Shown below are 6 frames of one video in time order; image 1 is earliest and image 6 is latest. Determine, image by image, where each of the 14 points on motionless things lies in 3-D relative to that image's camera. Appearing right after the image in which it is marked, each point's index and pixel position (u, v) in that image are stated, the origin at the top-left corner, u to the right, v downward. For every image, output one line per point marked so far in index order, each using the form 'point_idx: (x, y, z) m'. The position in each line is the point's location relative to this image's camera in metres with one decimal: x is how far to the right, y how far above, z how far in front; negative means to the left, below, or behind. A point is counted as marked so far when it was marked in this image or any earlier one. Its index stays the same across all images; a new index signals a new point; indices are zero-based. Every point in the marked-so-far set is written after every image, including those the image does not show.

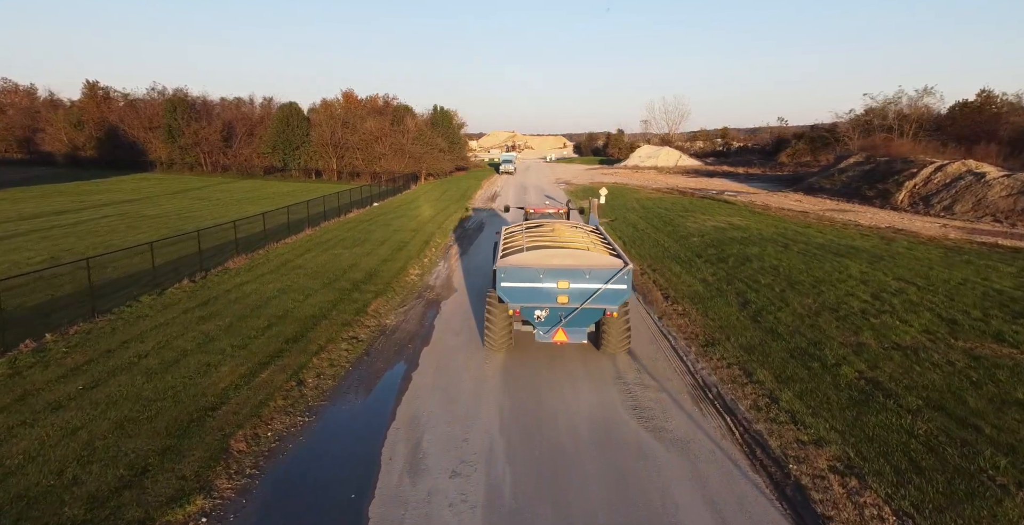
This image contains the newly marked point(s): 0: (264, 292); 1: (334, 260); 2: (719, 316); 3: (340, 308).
0: (-5.2, -0.6, +12.5) m
1: (-4.7, 0.0, +15.7) m
2: (+4.1, -1.1, +11.7) m
3: (-3.4, -0.9, +11.6) m
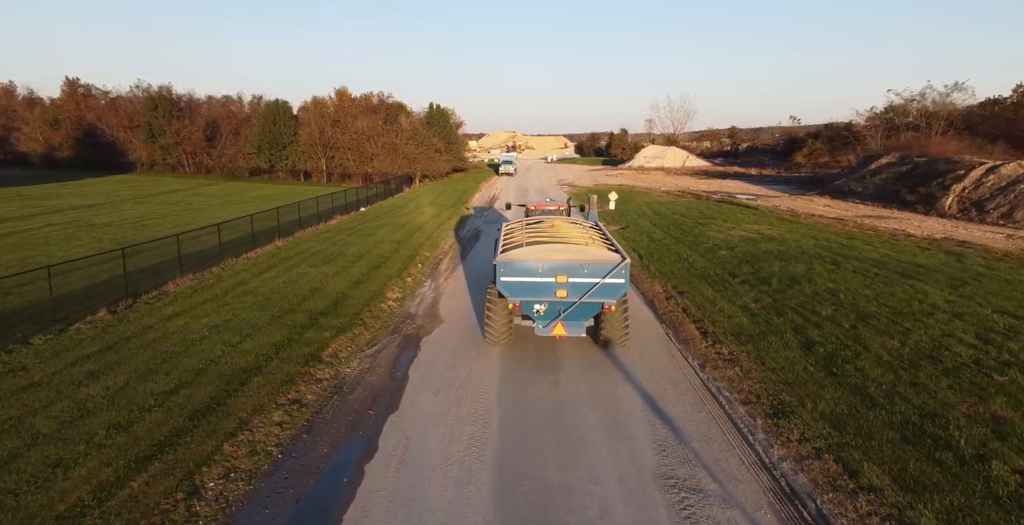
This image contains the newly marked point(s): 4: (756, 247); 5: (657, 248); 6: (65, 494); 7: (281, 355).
0: (-5.3, -1.1, +9.7) m
1: (-4.8, -0.5, +13.0) m
2: (+4.0, -1.5, +8.9) m
3: (-3.4, -1.4, +8.9) m
4: (+7.1, +0.5, +17.5) m
5: (+4.6, +0.5, +19.1) m
6: (-4.0, -2.0, +5.3) m
7: (-3.4, -1.4, +8.8) m
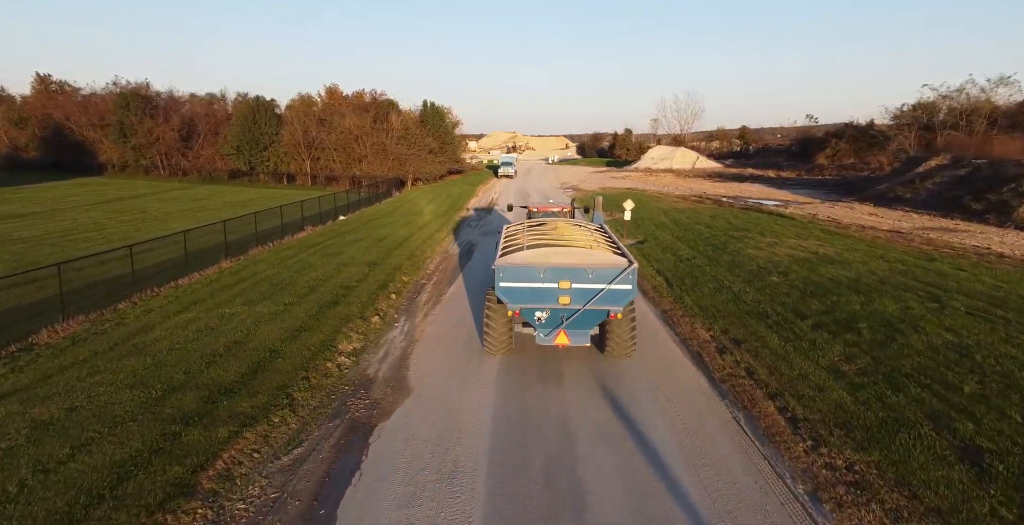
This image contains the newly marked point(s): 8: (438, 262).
0: (-5.3, -1.7, +6.2) m
1: (-4.8, -1.1, +9.5) m
2: (+4.0, -2.2, +5.4) m
3: (-3.5, -2.0, +5.4) m
4: (+7.1, -0.2, +14.0) m
5: (+4.6, -0.2, +15.6) m
6: (-4.0, -2.7, +1.8) m
7: (-3.5, -2.0, +5.3) m
8: (-2.2, 0.0, +17.5) m
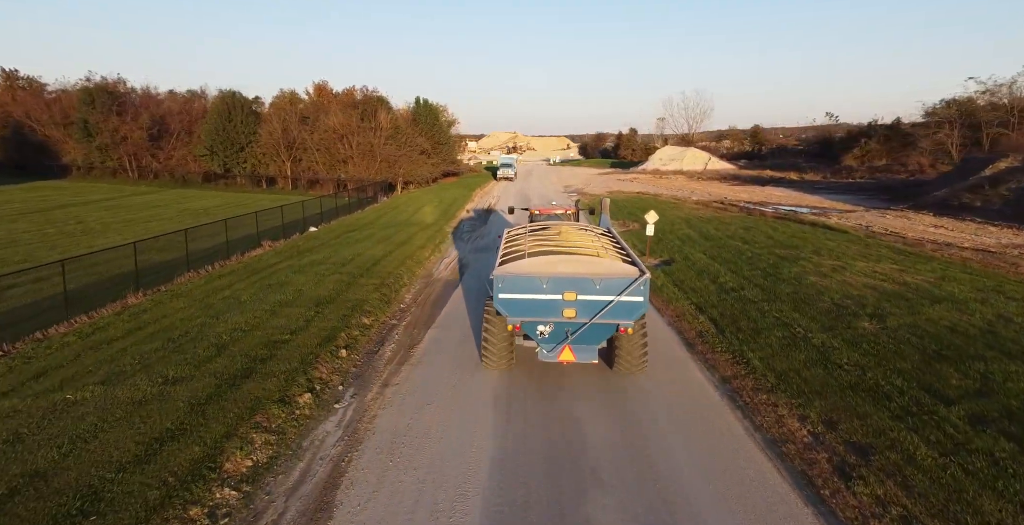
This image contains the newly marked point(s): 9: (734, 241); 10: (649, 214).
0: (-5.4, -2.4, +2.5) m
1: (-4.9, -1.8, +5.8) m
2: (+3.9, -2.9, +1.7) m
3: (-3.5, -2.7, +1.7) m
4: (+7.0, -0.9, +10.3) m
5: (+4.5, -0.9, +11.9) m
6: (-4.1, -3.4, -1.9) m
7: (-3.5, -2.7, +1.6) m
8: (-2.2, -0.7, +13.8) m
9: (+7.1, +0.7, +19.1) m
10: (+4.0, +1.4, +17.4) m
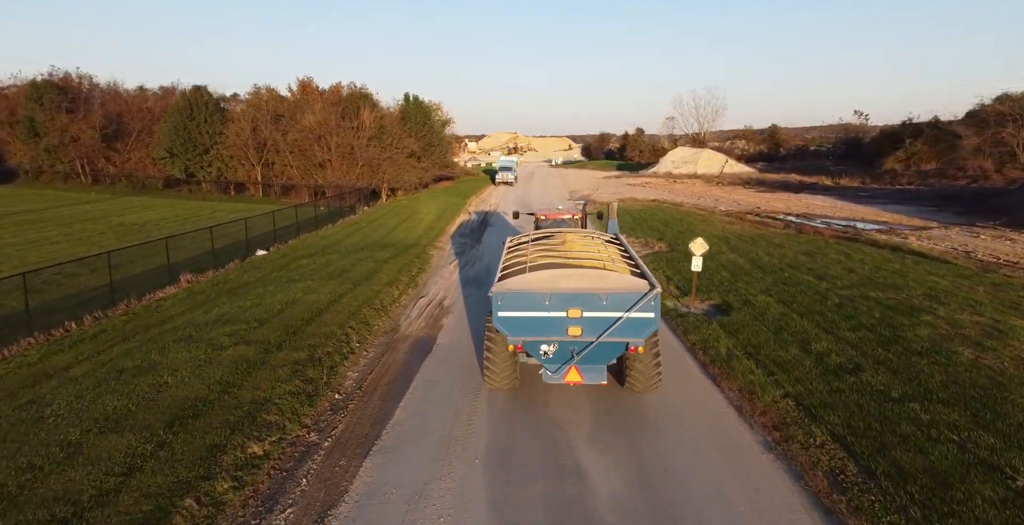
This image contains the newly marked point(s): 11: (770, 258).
0: (-5.5, -3.4, -2.1) m
1: (-4.9, -2.7, +1.2) m
2: (+3.8, -3.8, -2.9) m
3: (-3.6, -3.6, -2.9) m
4: (+7.0, -1.8, +5.7) m
5: (+4.5, -1.8, +7.3) m
6: (-4.2, -4.3, -6.5) m
7: (-3.6, -3.7, -3.0) m
8: (-2.3, -1.6, +9.2) m
9: (+7.1, -0.2, +14.5) m
10: (+3.9, +0.4, +12.7) m
11: (+7.1, +0.1, +16.2) m
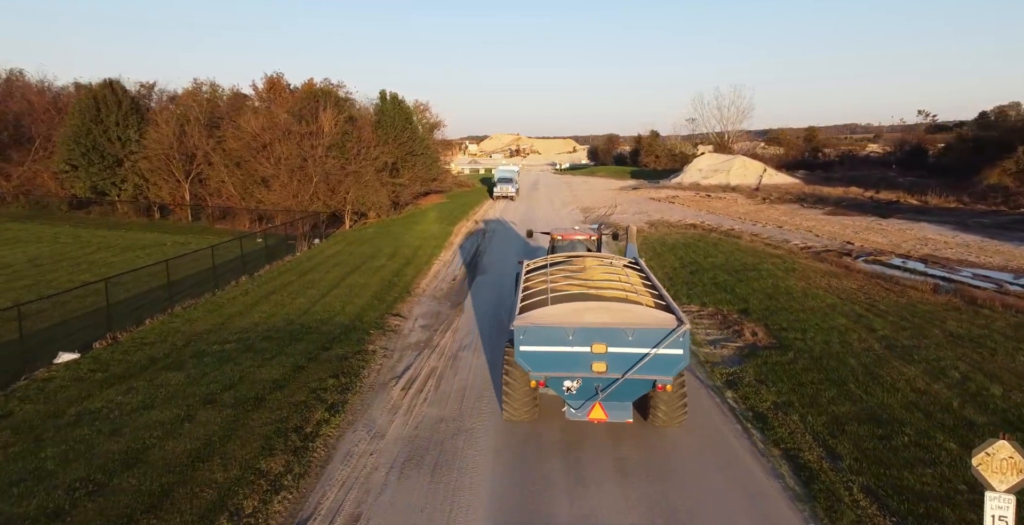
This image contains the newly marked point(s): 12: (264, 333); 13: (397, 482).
0: (-5.6, -5.3, -10.0) m
1: (-5.1, -4.6, -6.7) m
2: (+3.7, -5.7, -10.9) m
3: (-3.8, -5.5, -10.9) m
4: (+6.8, -3.7, -2.4) m
5: (+4.3, -3.7, -0.7) m
6: (-4.3, -6.2, -14.5) m
7: (-3.8, -5.6, -11.0) m
8: (-2.4, -3.6, +1.2) m
9: (+7.0, -2.2, +6.5) m
10: (+3.8, -1.5, +4.7) m
11: (+7.1, -1.9, +8.2) m
12: (-5.0, -1.7, +10.8) m
13: (-1.5, -2.5, +7.8) m
